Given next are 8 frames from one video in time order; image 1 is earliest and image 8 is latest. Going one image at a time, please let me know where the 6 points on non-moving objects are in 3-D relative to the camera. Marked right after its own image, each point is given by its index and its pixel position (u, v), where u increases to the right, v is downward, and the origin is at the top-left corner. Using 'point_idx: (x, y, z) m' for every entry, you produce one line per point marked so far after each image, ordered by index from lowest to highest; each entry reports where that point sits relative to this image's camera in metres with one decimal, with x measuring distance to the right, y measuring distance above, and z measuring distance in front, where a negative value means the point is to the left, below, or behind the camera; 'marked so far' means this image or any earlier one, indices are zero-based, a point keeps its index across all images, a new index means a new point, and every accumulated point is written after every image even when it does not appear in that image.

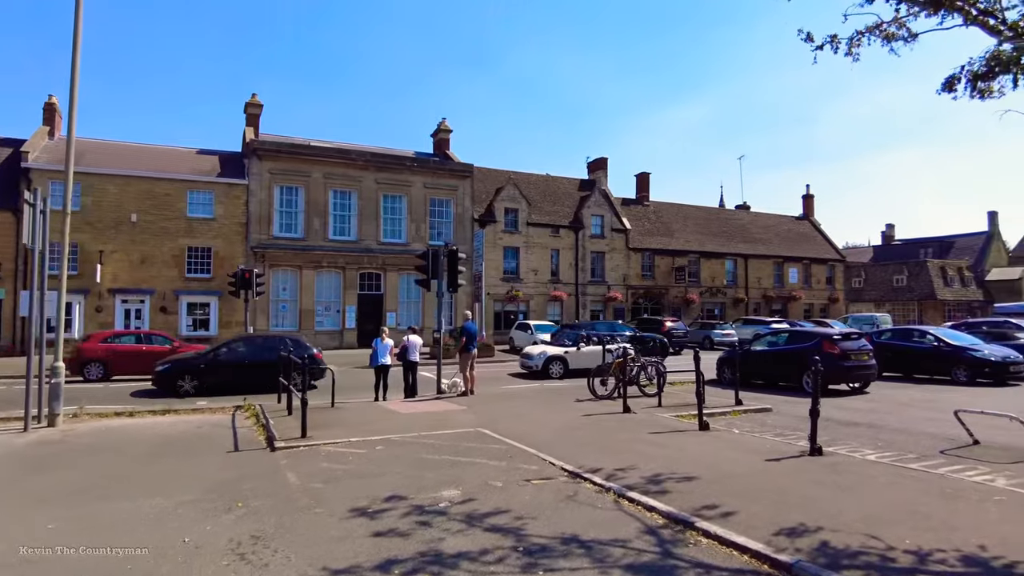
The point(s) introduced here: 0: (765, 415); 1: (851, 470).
0: (+4.4, -2.2, +11.5) m
1: (+3.6, -2.0, +7.1) m
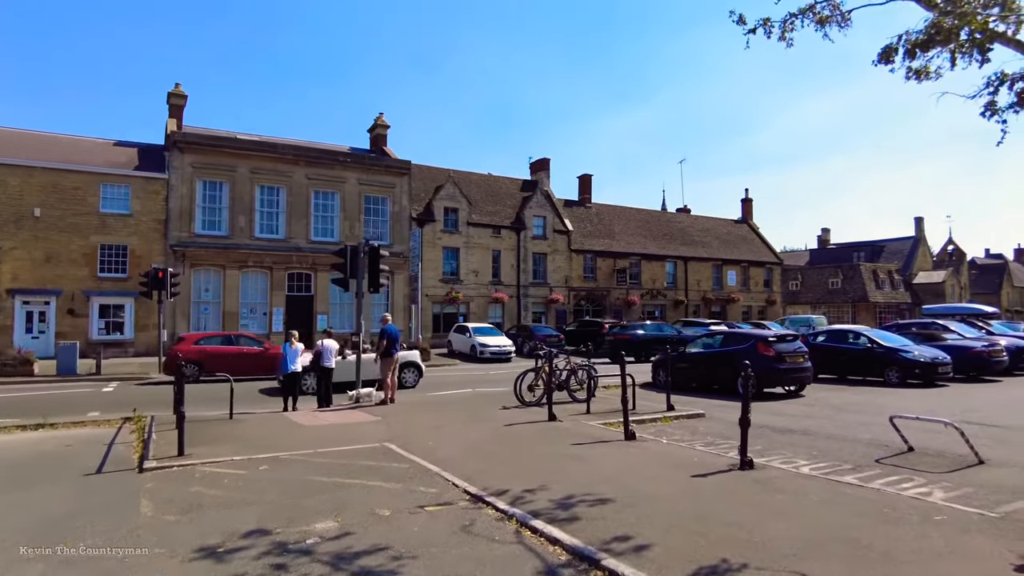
0: (+3.0, -2.2, +10.9) m
1: (+2.6, -1.9, +6.4) m
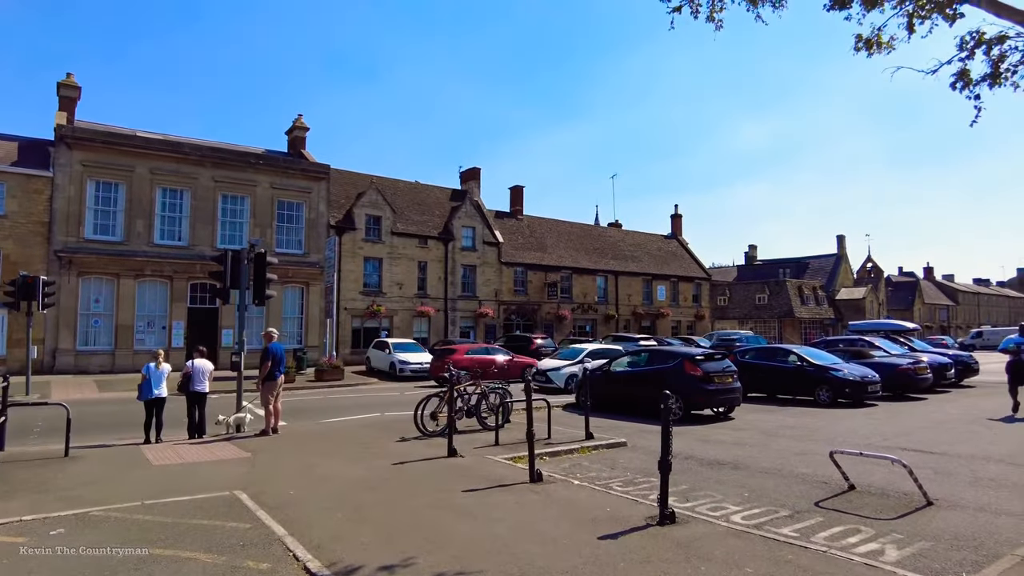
0: (+1.5, -2.4, +9.6) m
1: (+1.5, -2.1, +5.1) m
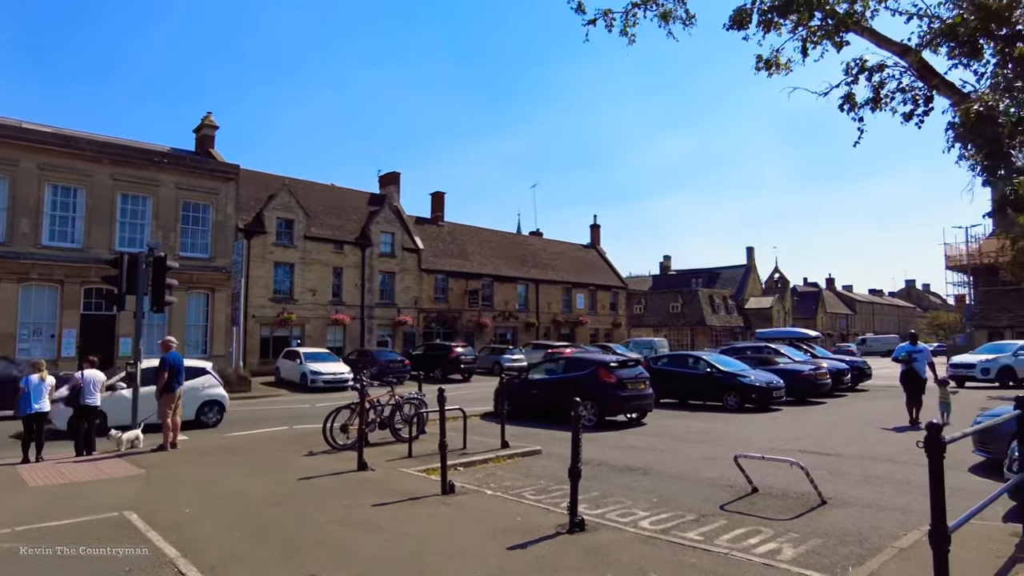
0: (+0.3, -2.5, +9.6) m
1: (+0.8, -2.1, +5.1) m
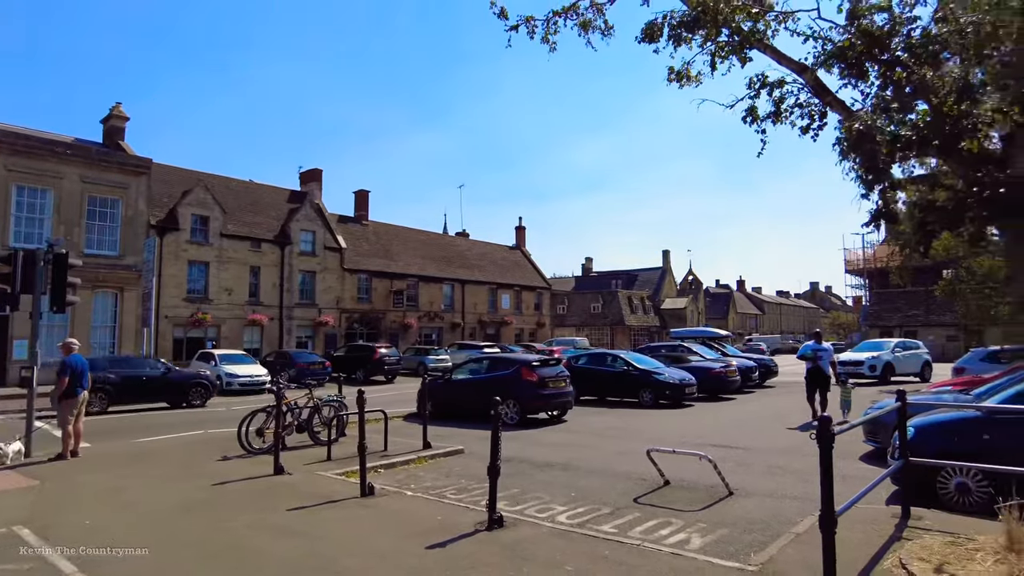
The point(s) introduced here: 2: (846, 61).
0: (-0.8, -2.5, +9.6) m
1: (+0.1, -2.1, +5.3) m
2: (+2.5, +1.7, +5.1) m
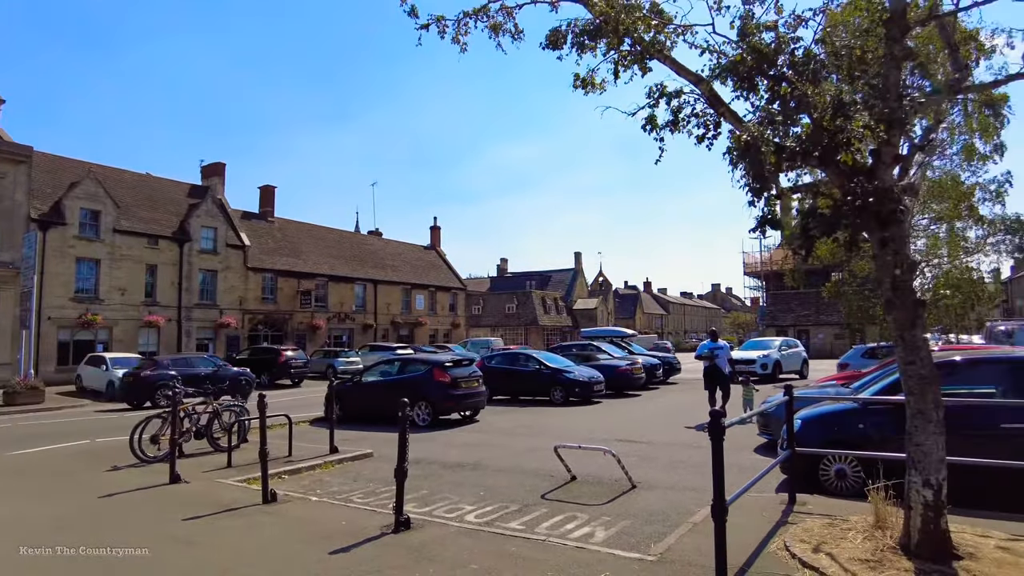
0: (-2.1, -2.5, +9.5) m
1: (-0.6, -2.1, +5.3) m
2: (+1.8, +1.7, +5.4) m
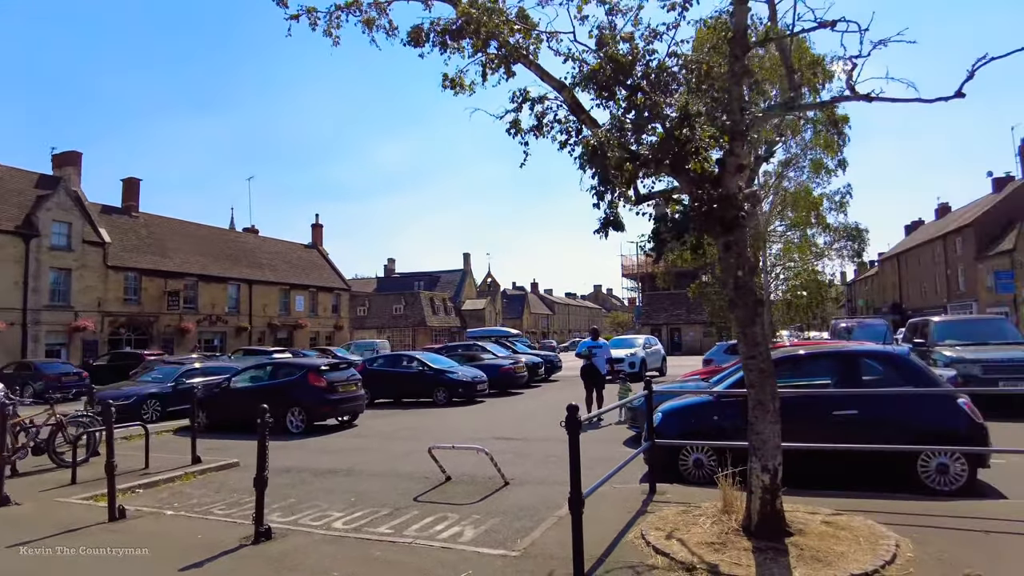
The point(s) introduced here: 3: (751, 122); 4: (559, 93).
0: (-3.8, -2.5, +9.0) m
1: (-1.7, -2.1, +5.1) m
2: (+0.7, +1.7, +5.6) m
3: (+1.8, +1.2, +5.0) m
4: (+0.4, +1.7, +5.9) m
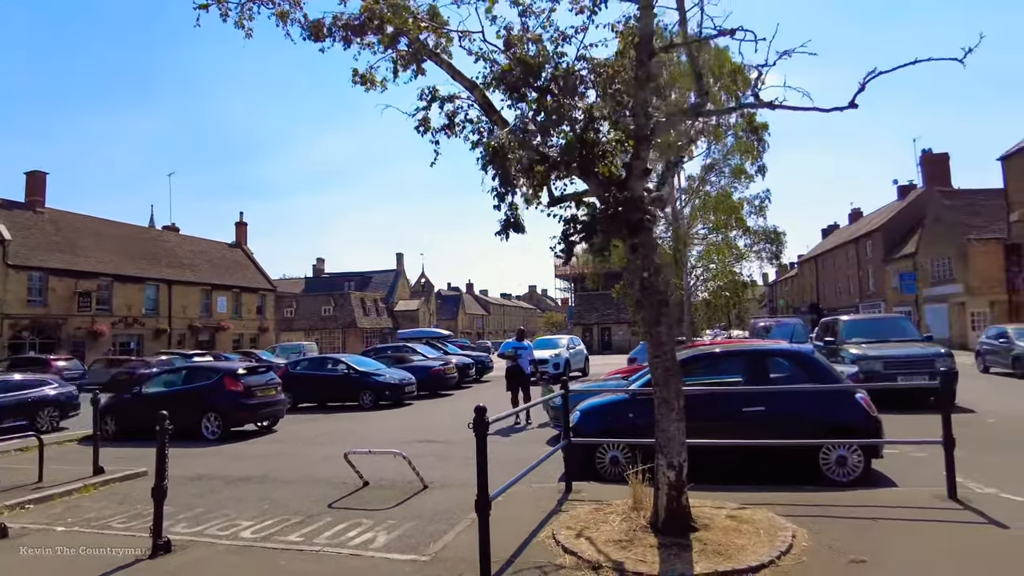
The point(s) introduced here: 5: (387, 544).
0: (-4.9, -2.5, +8.5) m
1: (-2.3, -2.1, +4.9) m
2: (0.0, +1.7, +5.6) m
3: (+1.1, +1.2, +5.1) m
4: (-0.3, +1.7, +5.9) m
5: (-1.1, -2.3, +5.9) m
